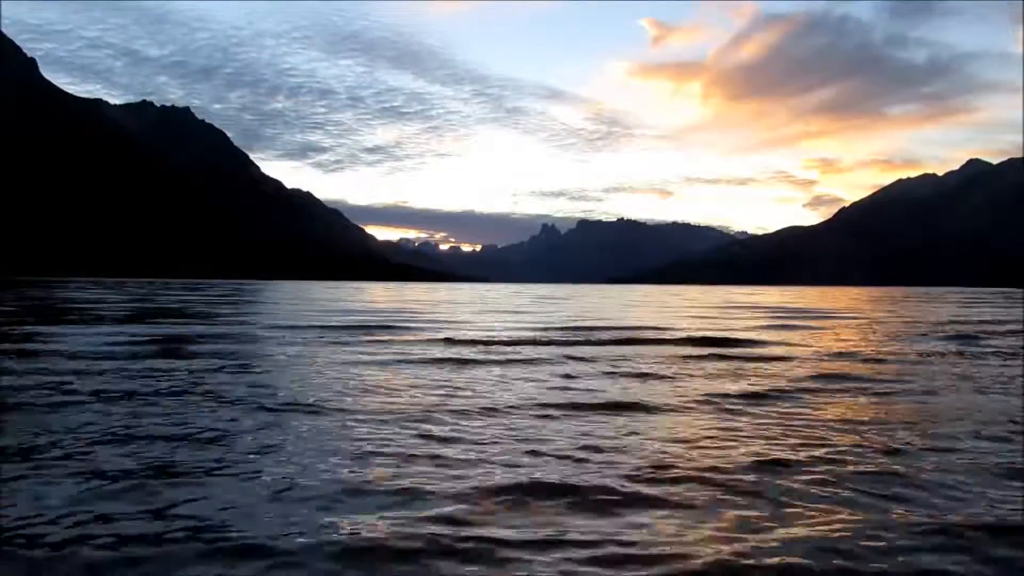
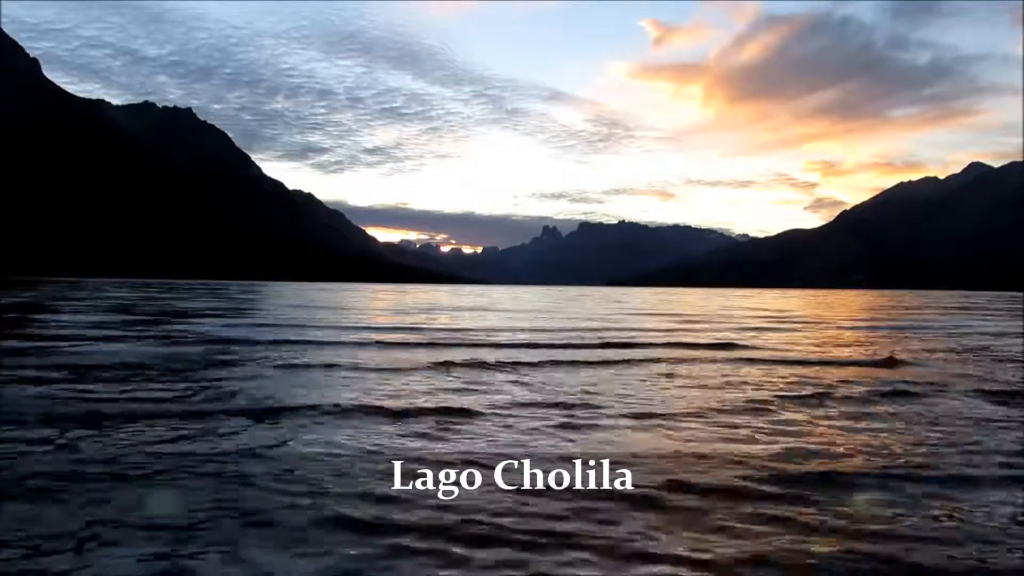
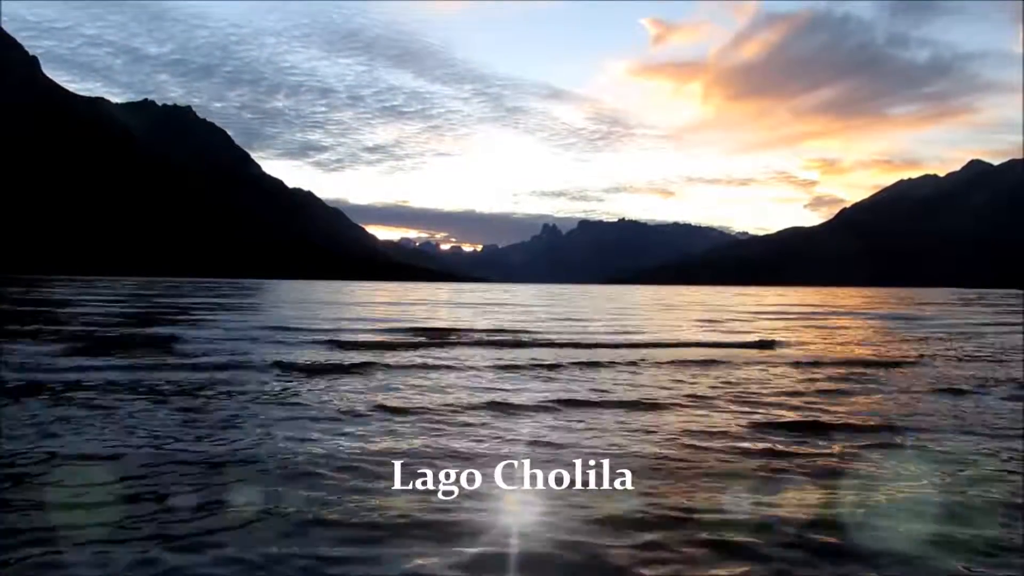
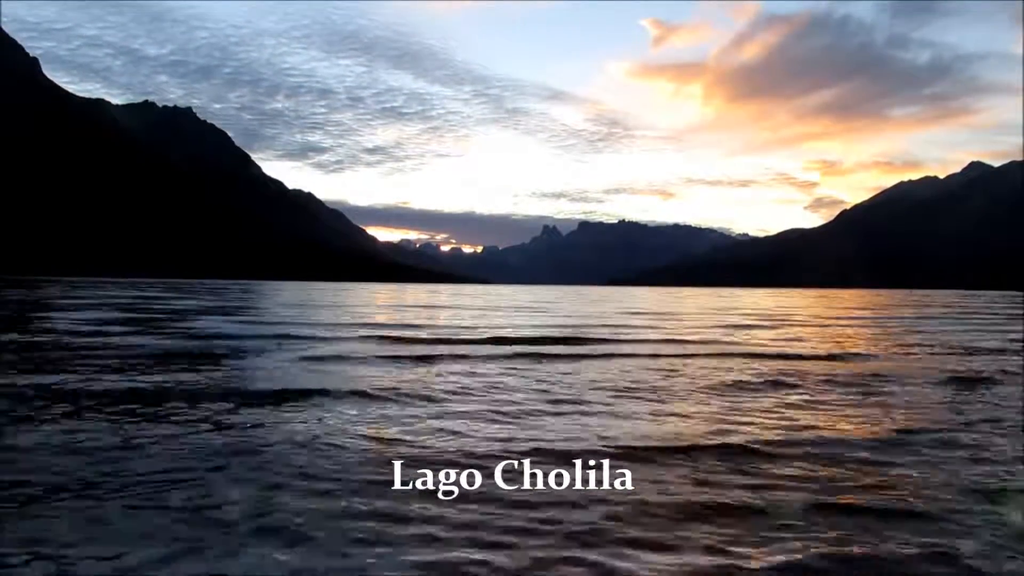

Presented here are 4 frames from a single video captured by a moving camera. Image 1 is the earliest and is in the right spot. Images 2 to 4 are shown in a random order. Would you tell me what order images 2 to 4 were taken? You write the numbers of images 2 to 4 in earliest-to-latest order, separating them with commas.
3, 4, 2
